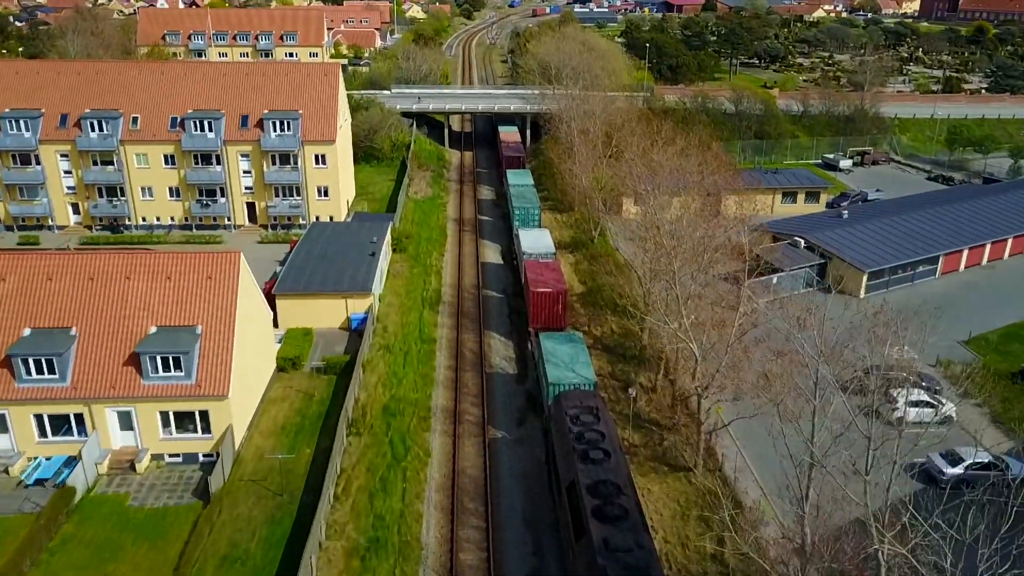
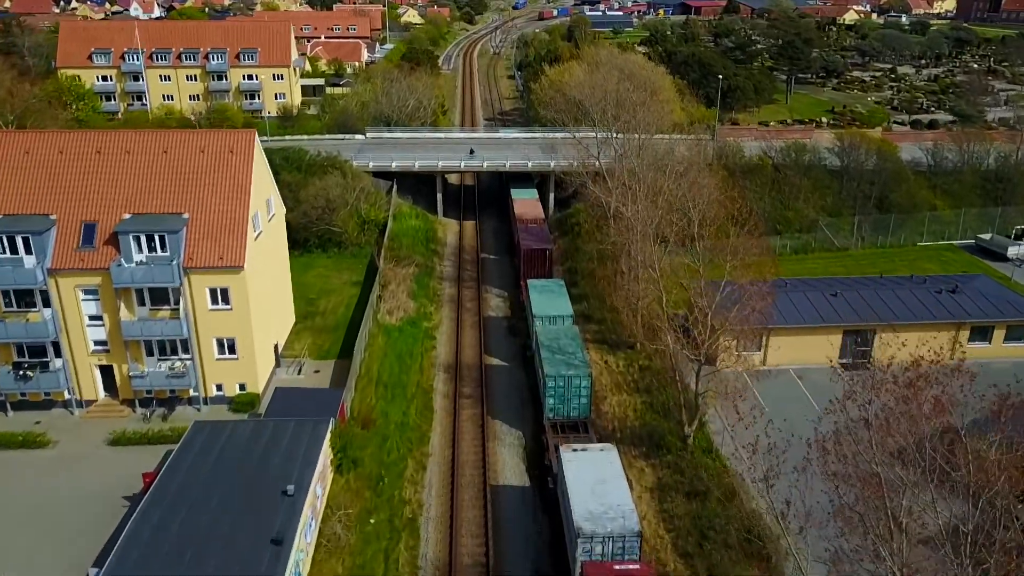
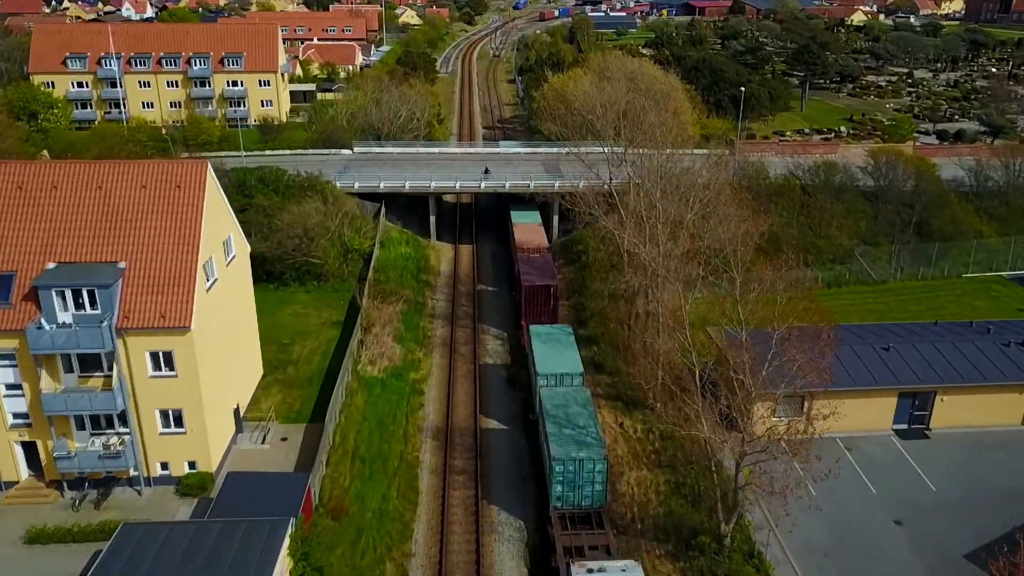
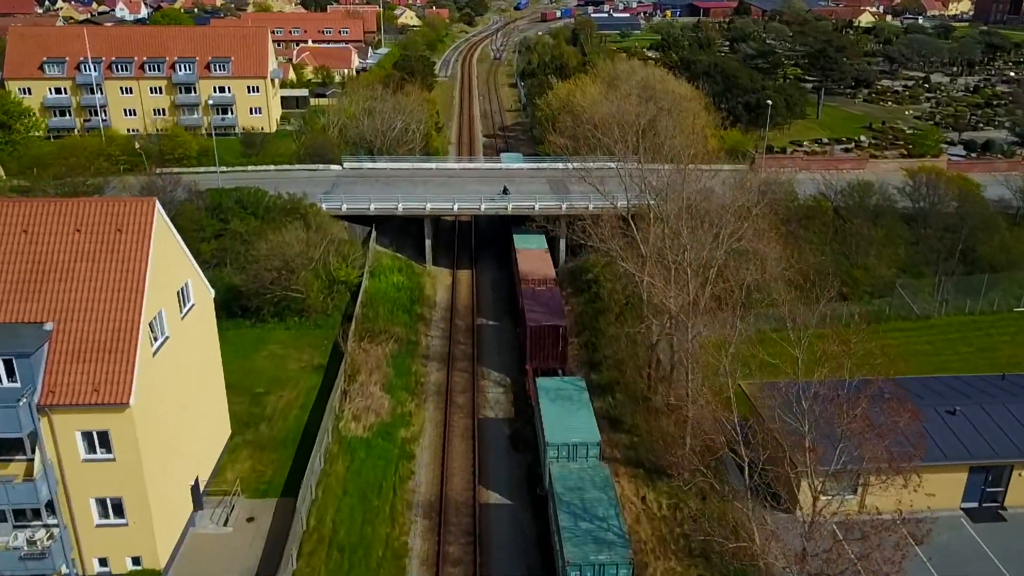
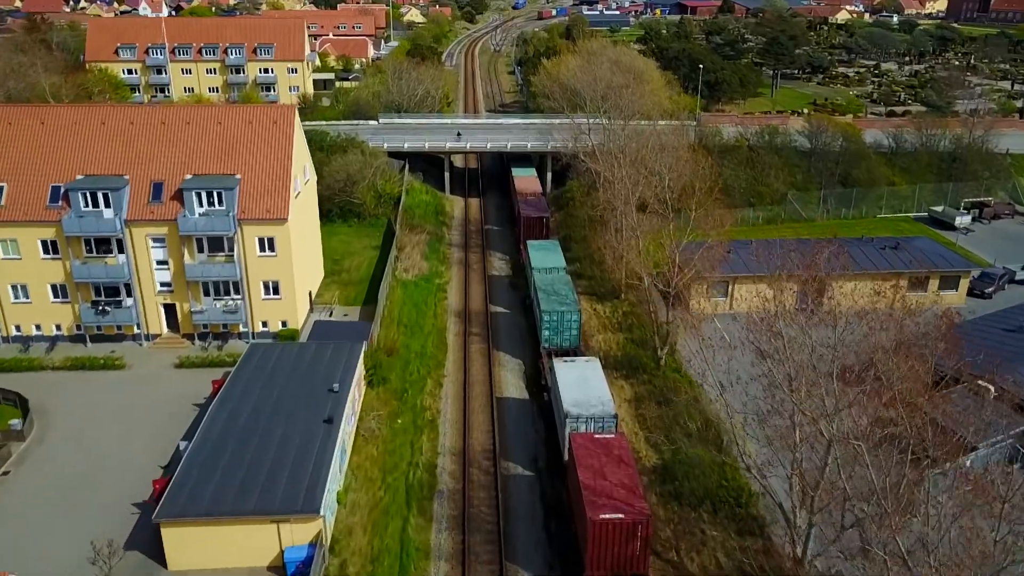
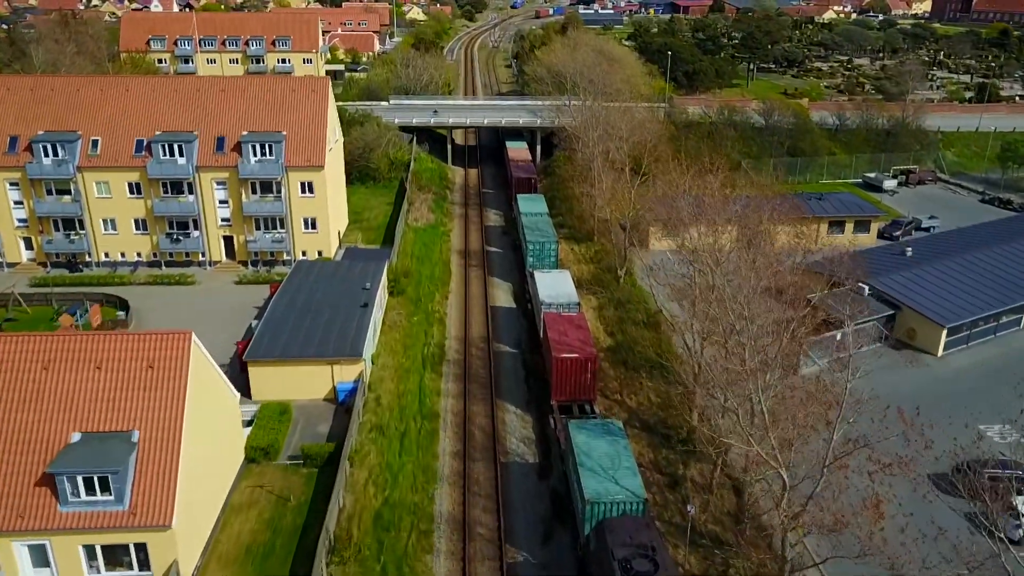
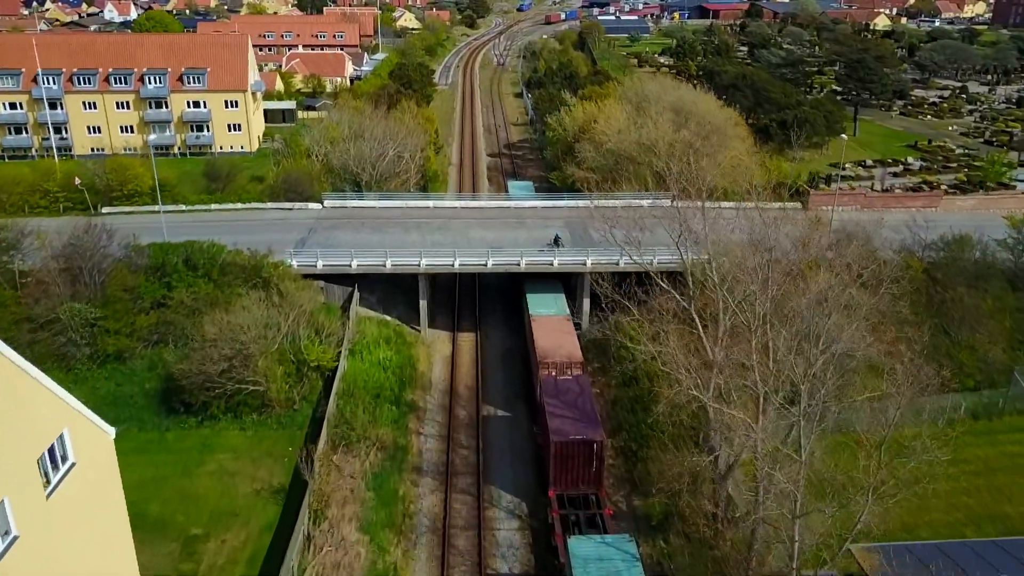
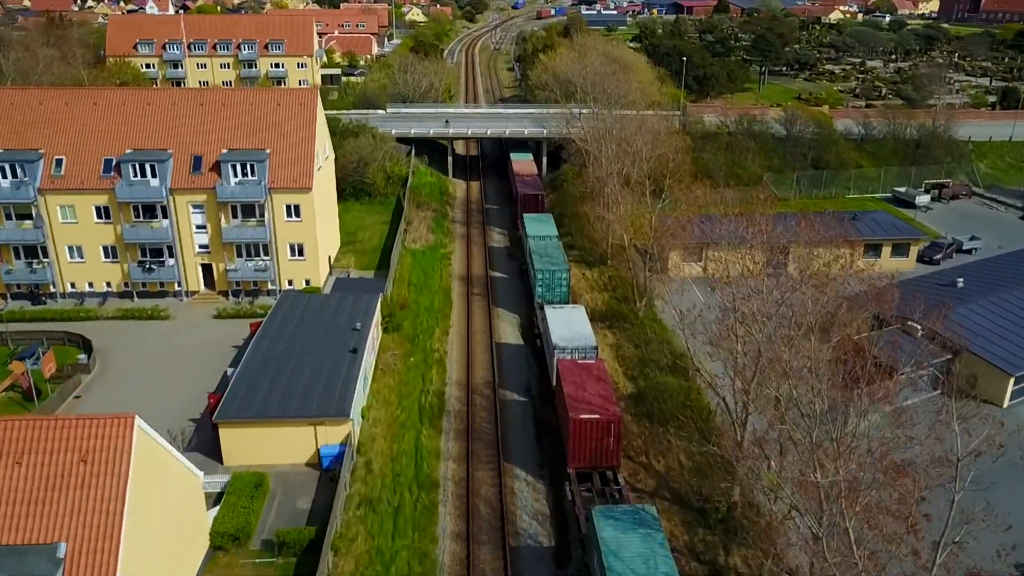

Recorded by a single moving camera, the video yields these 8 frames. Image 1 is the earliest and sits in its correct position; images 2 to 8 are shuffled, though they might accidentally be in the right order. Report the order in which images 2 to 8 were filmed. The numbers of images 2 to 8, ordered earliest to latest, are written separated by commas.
6, 8, 5, 2, 3, 4, 7
